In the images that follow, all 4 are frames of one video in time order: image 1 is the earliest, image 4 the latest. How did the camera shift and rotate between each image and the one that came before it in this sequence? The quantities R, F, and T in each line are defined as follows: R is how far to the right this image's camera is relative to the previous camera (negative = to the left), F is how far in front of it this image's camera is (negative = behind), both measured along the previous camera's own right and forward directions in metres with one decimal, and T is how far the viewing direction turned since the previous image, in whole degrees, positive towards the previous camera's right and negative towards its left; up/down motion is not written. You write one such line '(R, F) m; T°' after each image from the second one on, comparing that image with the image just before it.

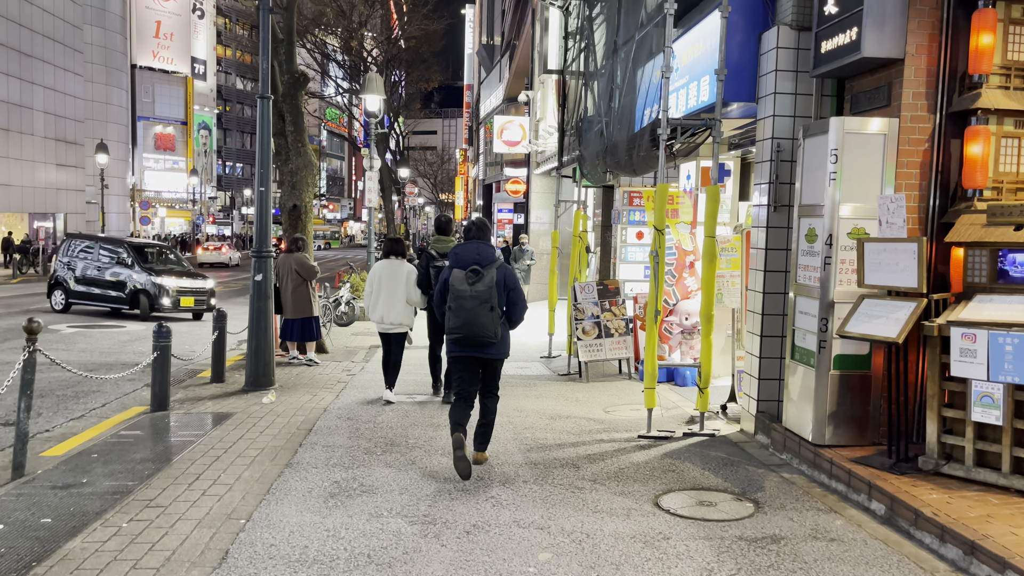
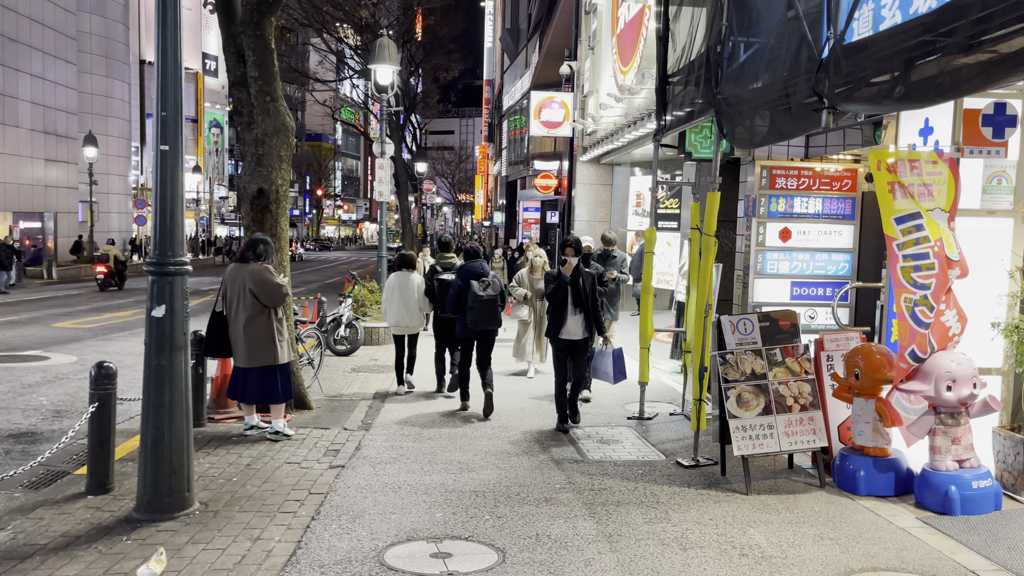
(-0.7, +4.5) m; -1°
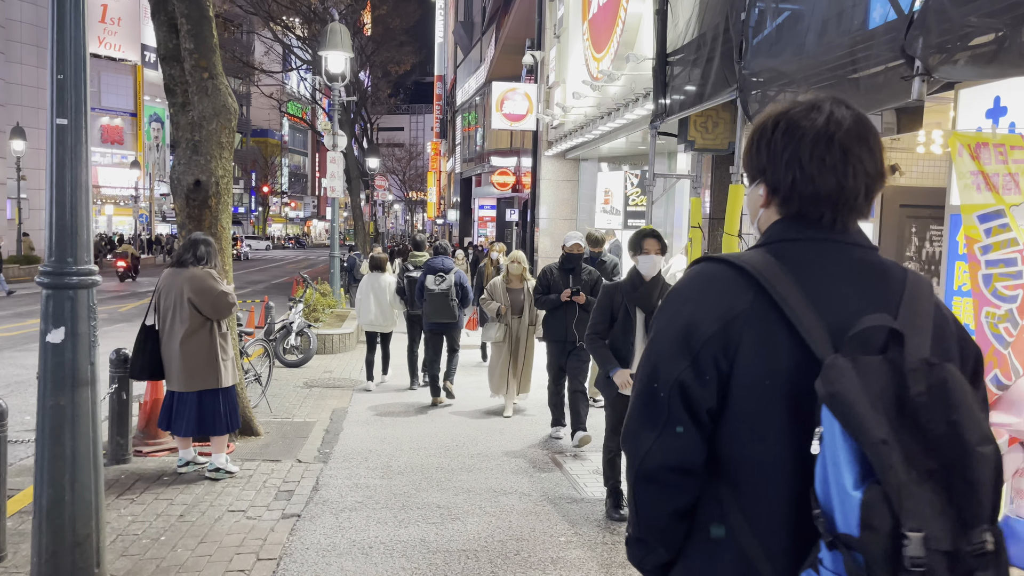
(-0.3, +1.1) m; +4°
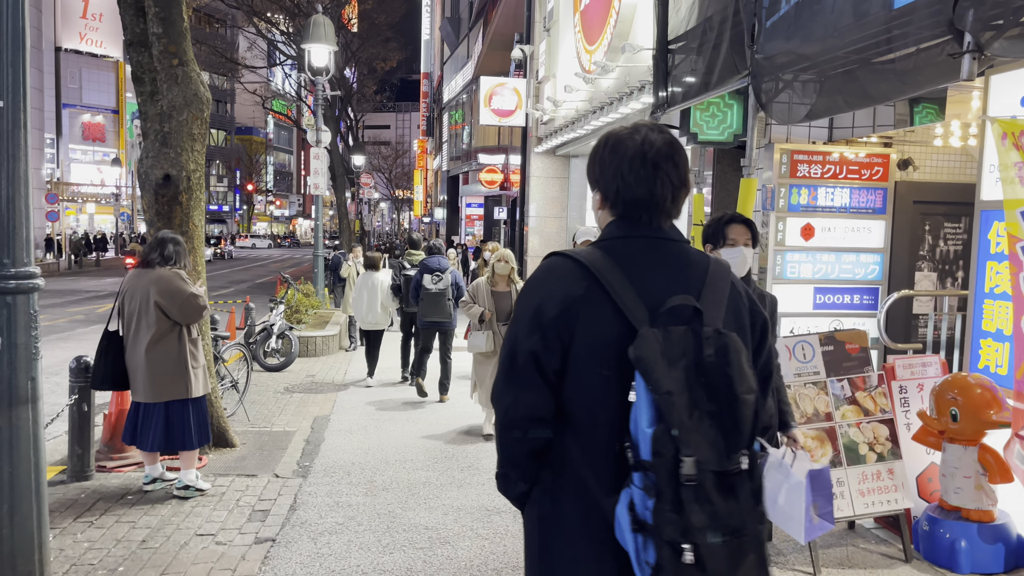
(0.0, +0.5) m; +1°
